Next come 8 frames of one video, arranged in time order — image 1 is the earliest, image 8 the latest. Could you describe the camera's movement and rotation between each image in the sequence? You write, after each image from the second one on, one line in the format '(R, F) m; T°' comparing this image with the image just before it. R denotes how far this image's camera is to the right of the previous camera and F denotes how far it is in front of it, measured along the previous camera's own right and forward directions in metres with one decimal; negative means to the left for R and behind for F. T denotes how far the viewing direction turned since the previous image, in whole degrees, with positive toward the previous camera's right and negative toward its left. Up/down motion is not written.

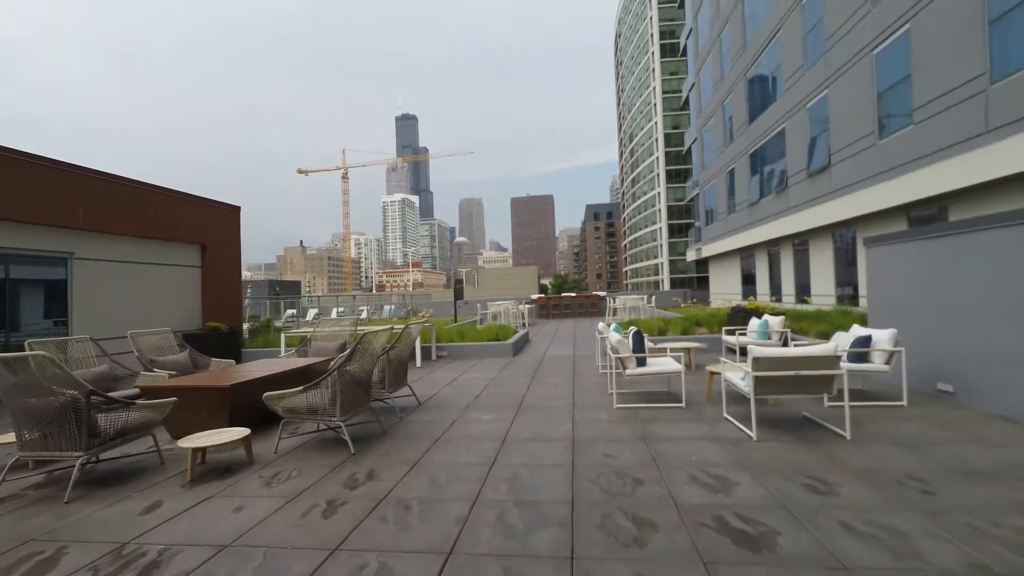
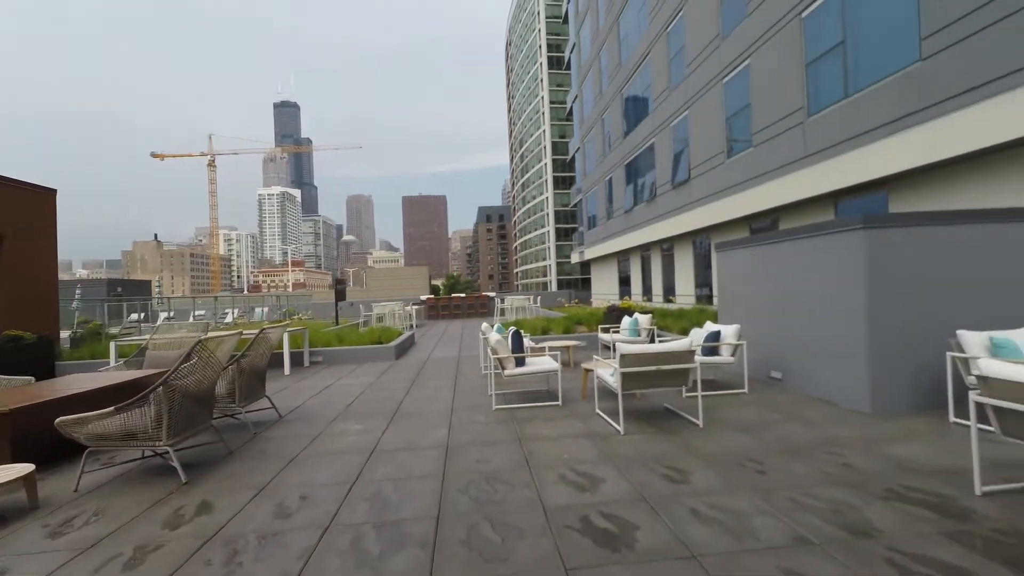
(+0.2, +0.1) m; +13°
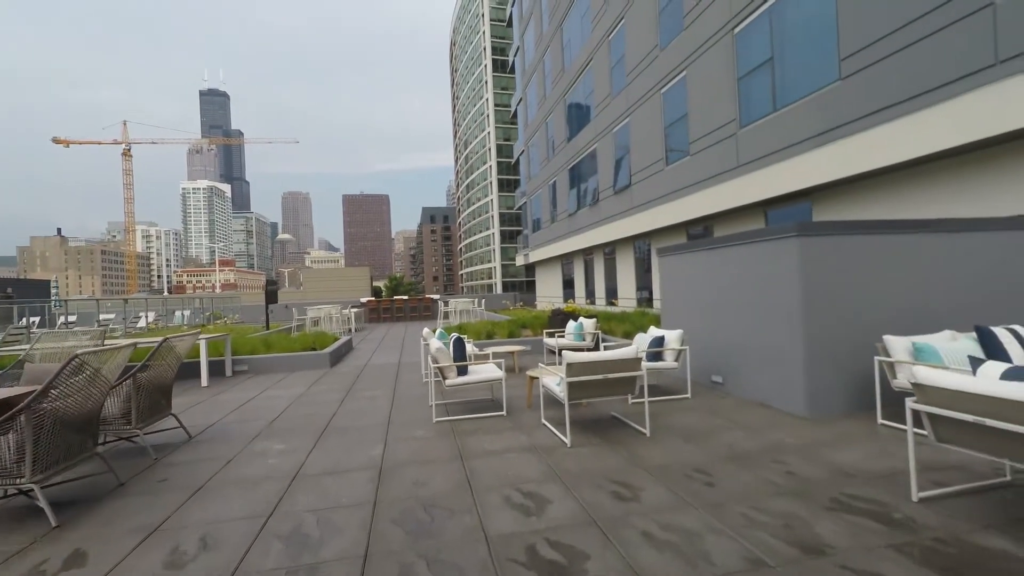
(0.0, +0.2) m; +7°
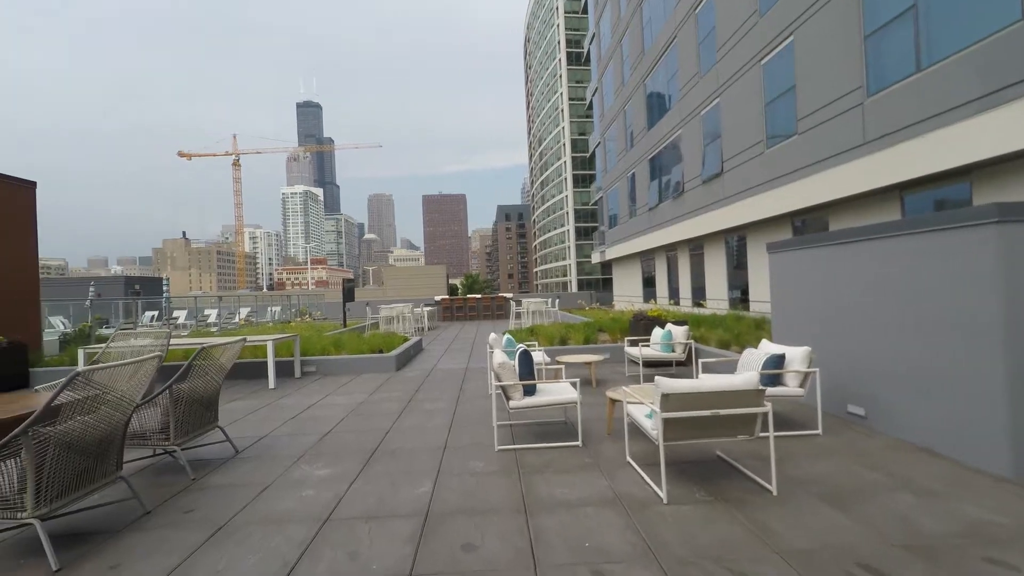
(0.0, +0.7) m; -9°
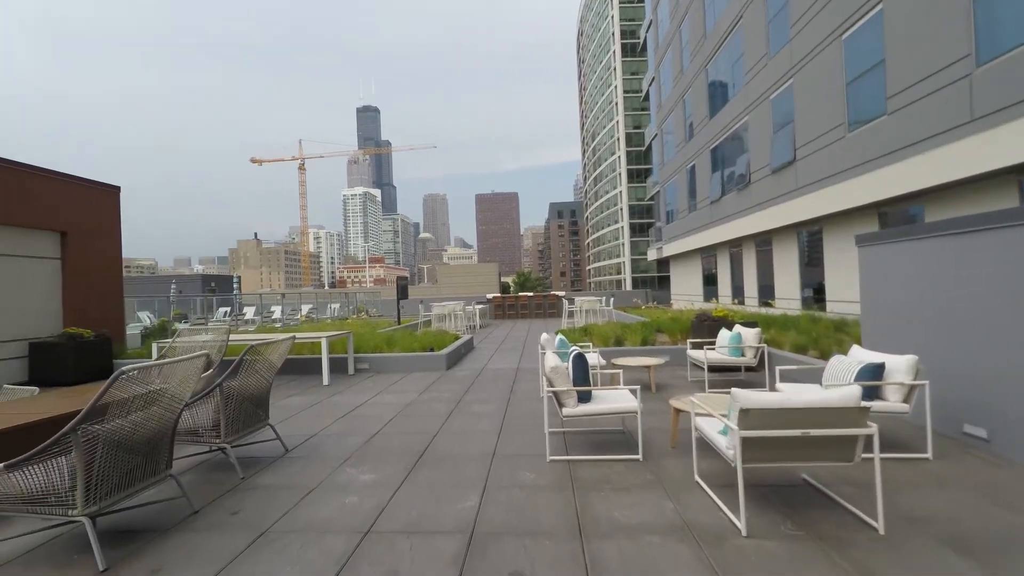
(0.0, +0.3) m; -6°
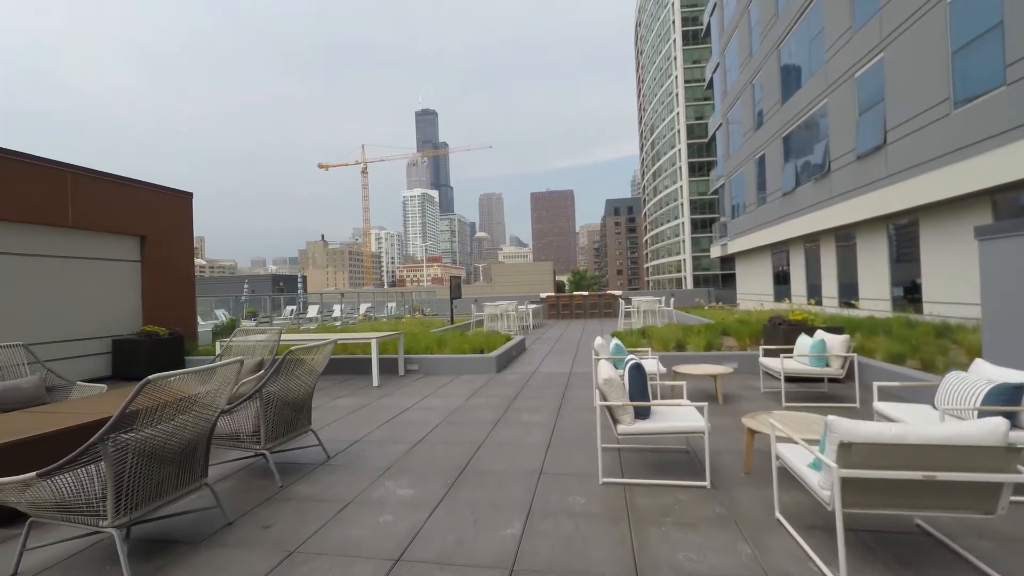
(0.0, +0.3) m; -7°
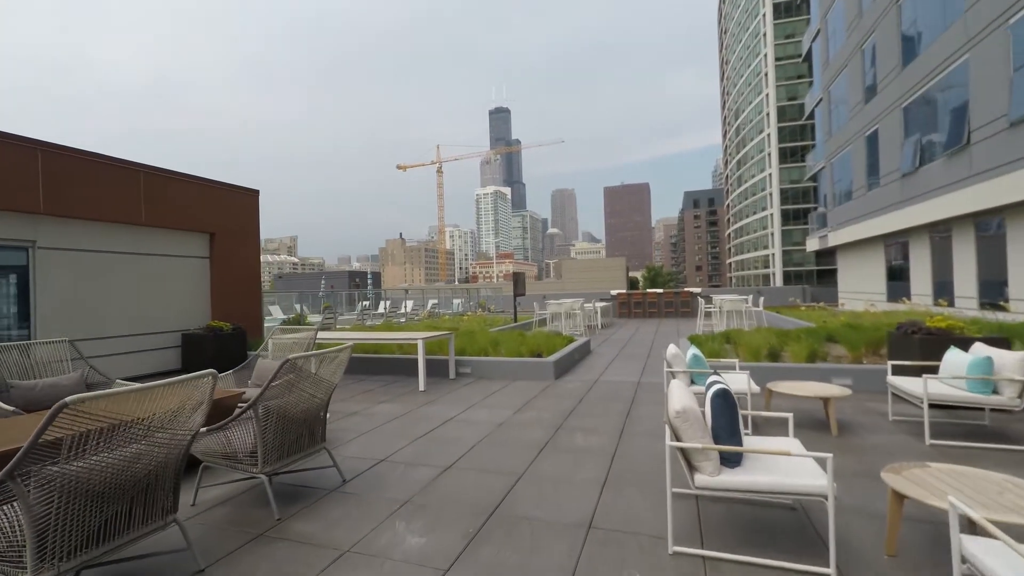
(+0.2, +0.8) m; -9°
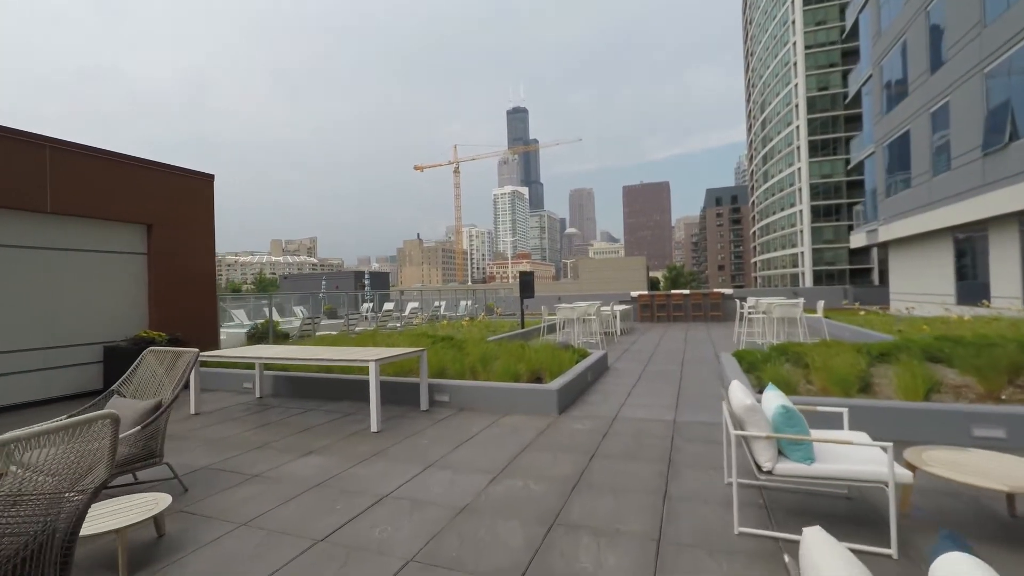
(+0.3, +1.7) m; -2°
